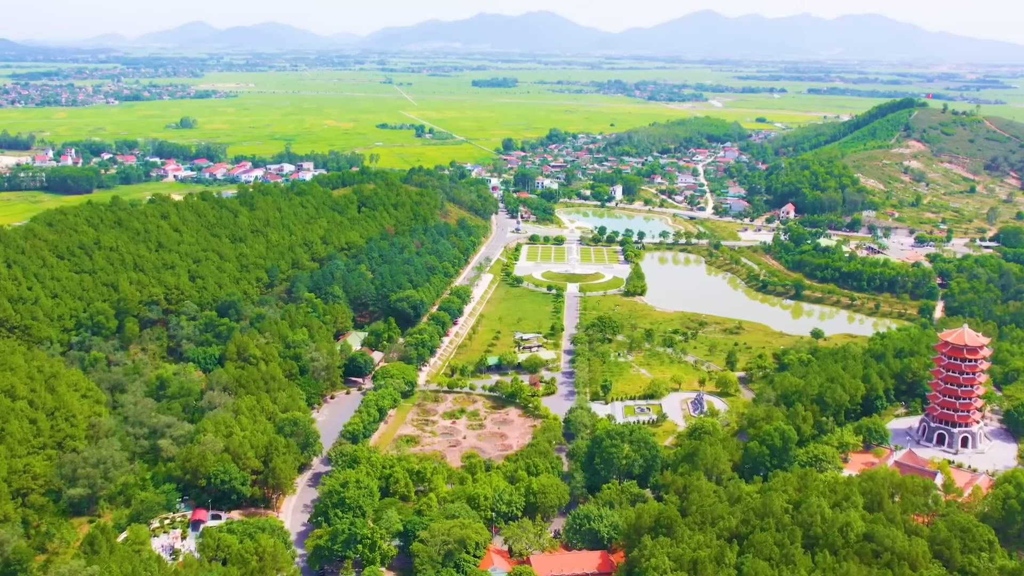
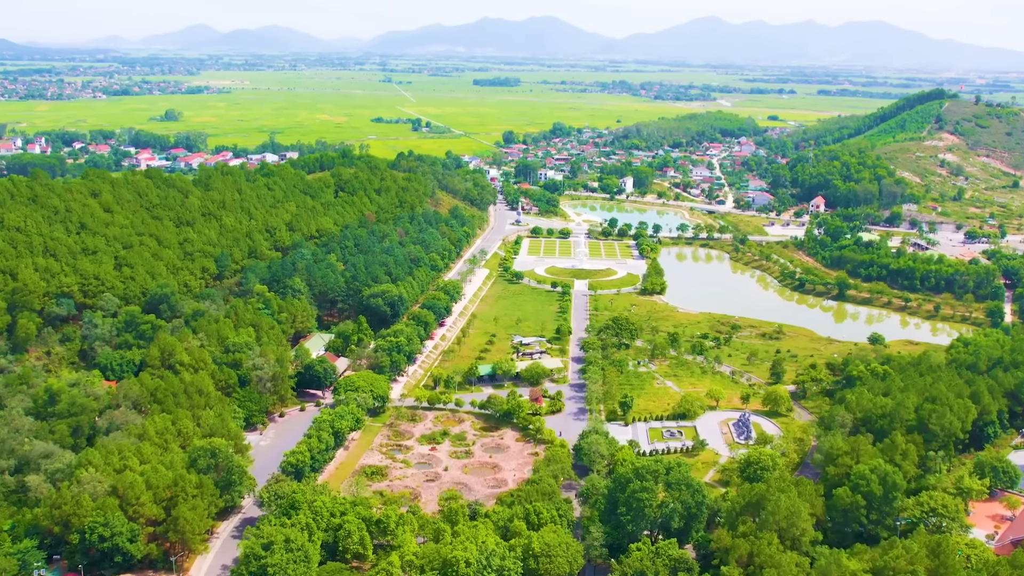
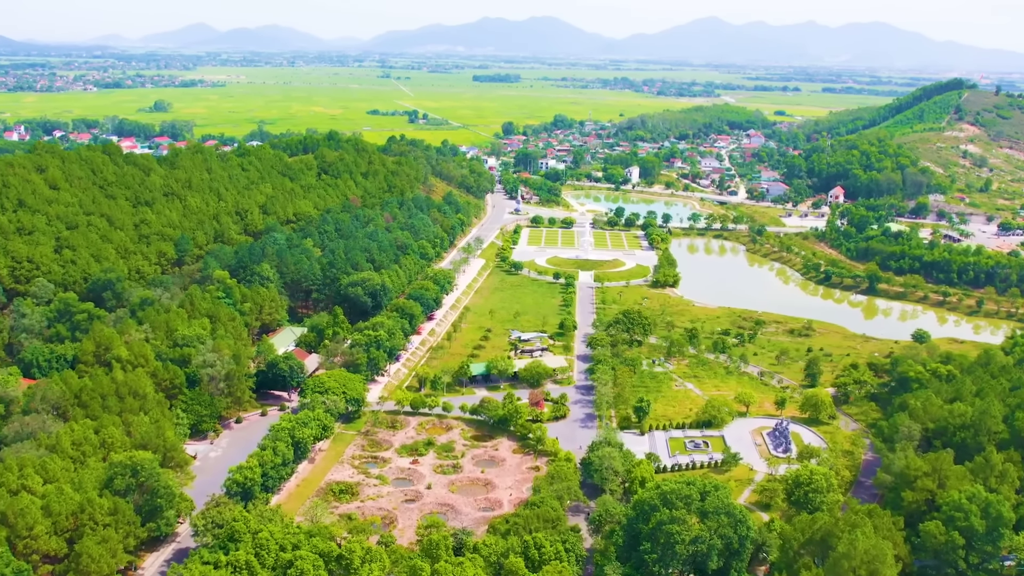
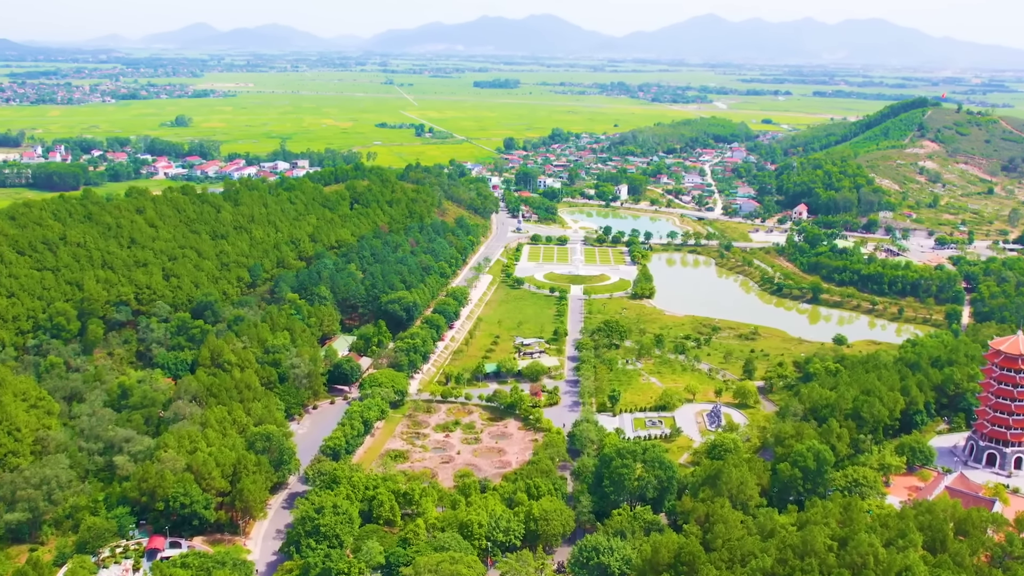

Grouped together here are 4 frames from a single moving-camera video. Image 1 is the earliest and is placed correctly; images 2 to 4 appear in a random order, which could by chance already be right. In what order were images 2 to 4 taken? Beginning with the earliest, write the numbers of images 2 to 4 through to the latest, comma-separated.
4, 2, 3
